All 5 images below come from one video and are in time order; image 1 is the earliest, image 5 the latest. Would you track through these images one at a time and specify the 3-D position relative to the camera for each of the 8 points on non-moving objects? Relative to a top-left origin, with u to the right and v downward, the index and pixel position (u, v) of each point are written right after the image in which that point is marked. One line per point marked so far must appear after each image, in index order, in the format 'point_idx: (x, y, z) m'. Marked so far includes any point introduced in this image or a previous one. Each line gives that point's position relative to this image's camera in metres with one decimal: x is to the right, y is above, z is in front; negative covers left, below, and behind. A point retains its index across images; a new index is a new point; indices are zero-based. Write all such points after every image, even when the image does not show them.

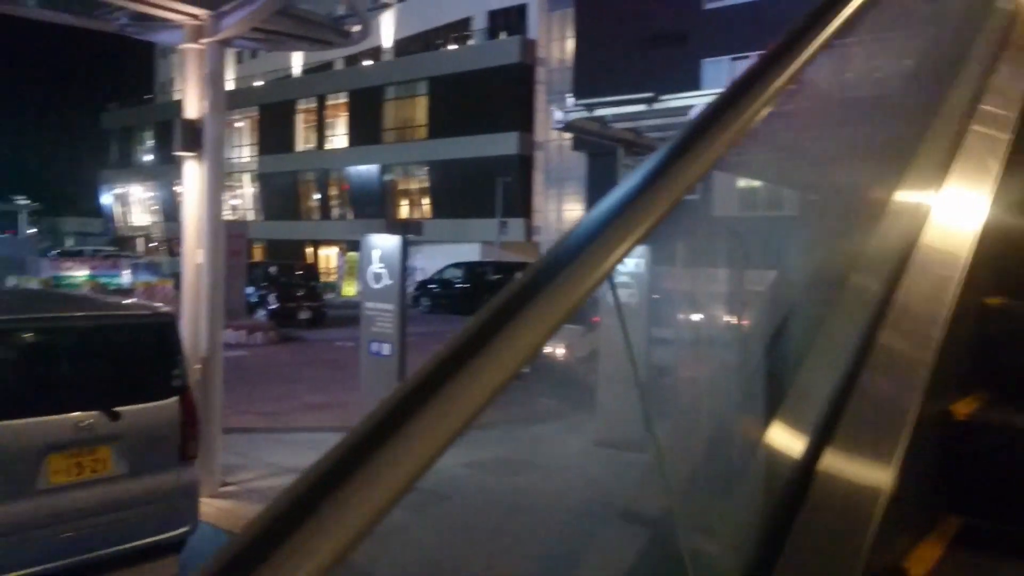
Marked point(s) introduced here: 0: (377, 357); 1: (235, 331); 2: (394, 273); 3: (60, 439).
0: (-1.2, -0.6, +7.8) m
1: (-5.1, -0.8, +15.8) m
2: (-1.1, +0.1, +7.8) m
3: (-2.2, -0.7, +4.2) m
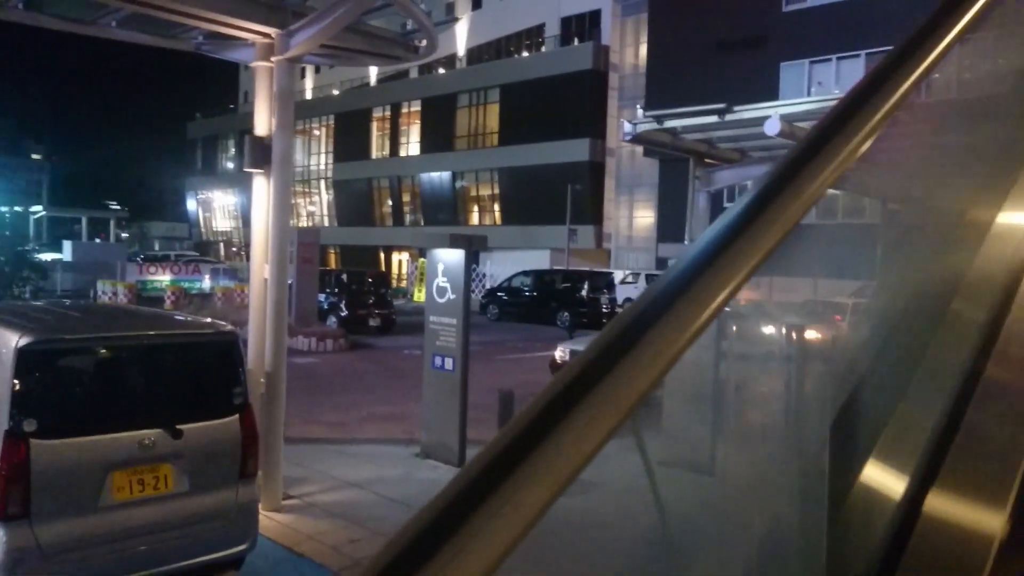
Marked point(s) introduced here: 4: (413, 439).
0: (-0.7, -0.8, +7.8) m
1: (-3.9, -0.9, +16.1) m
2: (-0.5, 0.0, +7.8) m
3: (-1.9, -0.8, +4.3) m
4: (-1.0, -1.6, +8.8) m
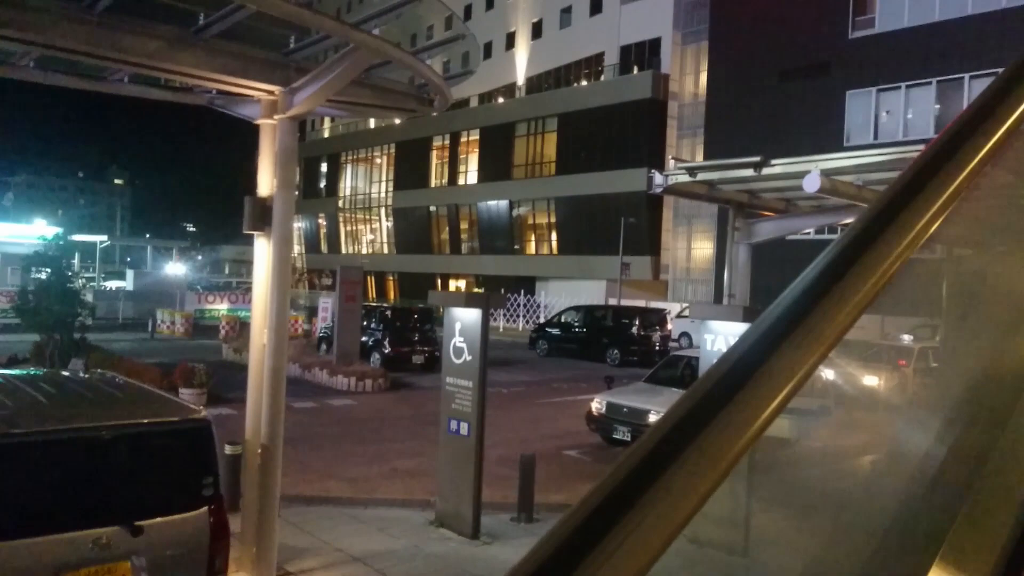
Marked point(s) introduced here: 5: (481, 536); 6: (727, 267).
0: (-0.5, -1.3, +7.4) m
1: (-3.1, -1.7, +15.9) m
2: (-0.3, -0.5, +7.4) m
3: (-2.0, -1.3, +4.0) m
4: (-0.8, -2.1, +8.4) m
5: (-0.3, -2.2, +7.4) m
6: (+2.2, +0.2, +8.8) m
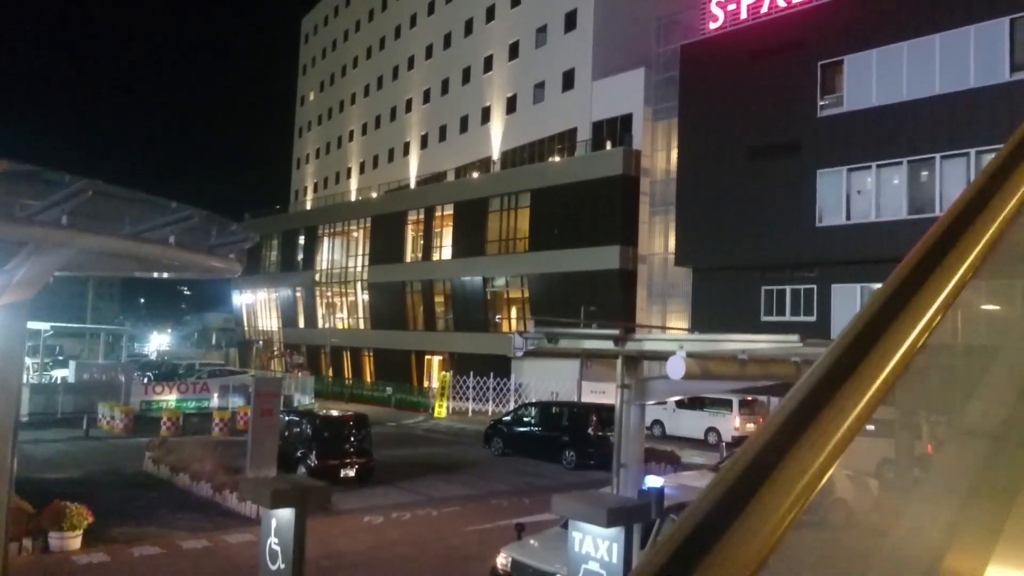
0: (-1.8, -2.7, +6.1) m
1: (-4.4, -3.7, +14.5) m
2: (-1.6, -1.9, +6.1) m
3: (-3.3, -2.4, +2.6) m
4: (-2.1, -3.6, +7.0) m
5: (-1.5, -3.5, +6.0) m
6: (+0.9, -1.3, +7.5) m
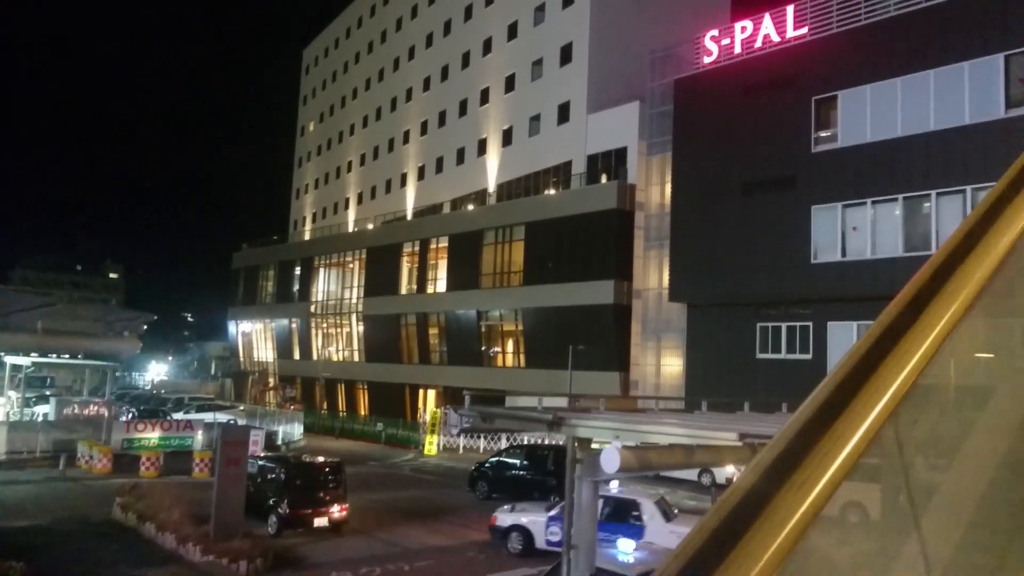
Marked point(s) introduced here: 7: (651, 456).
0: (-2.2, -3.2, +5.5) m
1: (-4.8, -4.4, +13.9) m
2: (-2.1, -2.4, +5.5) m
3: (-3.8, -2.8, +2.1) m
4: (-2.5, -4.1, +6.4) m
5: (-2.0, -4.0, +5.4) m
6: (+0.5, -1.8, +7.0) m
7: (+0.8, -1.0, +5.0) m
